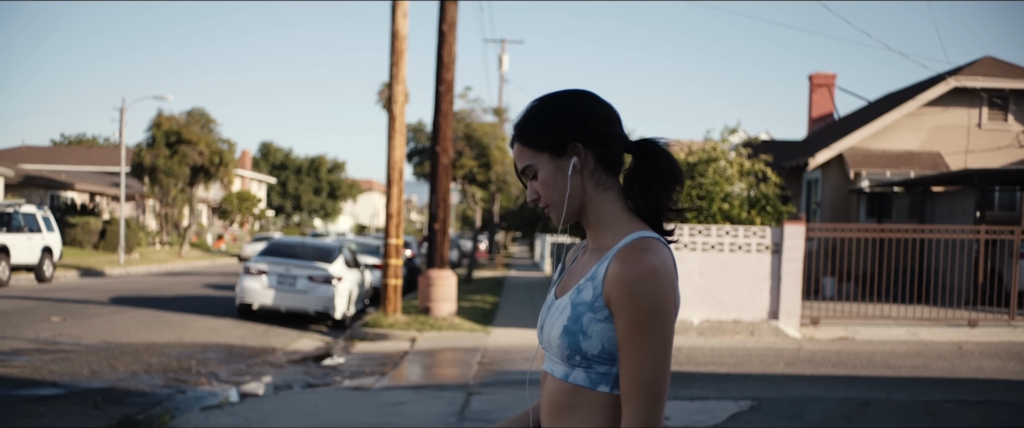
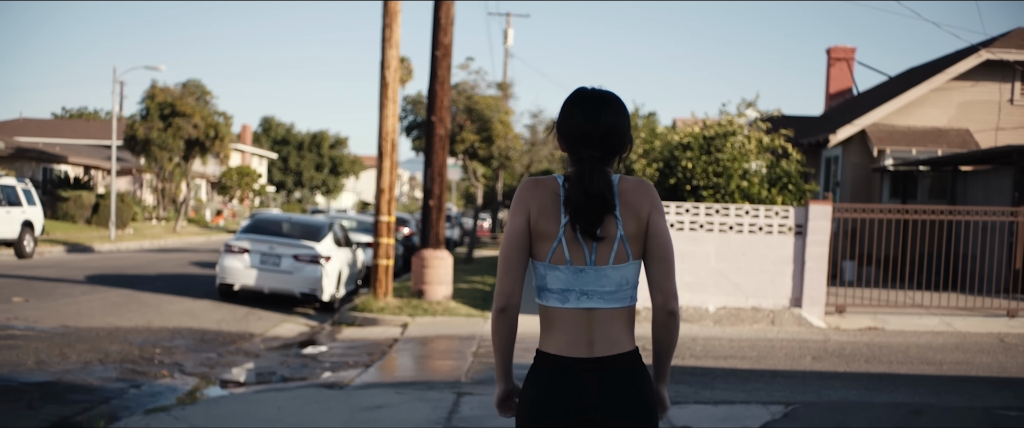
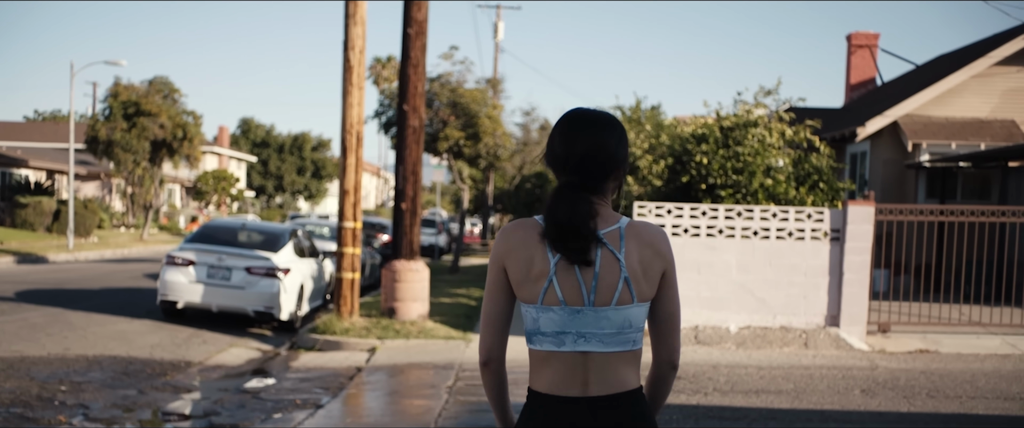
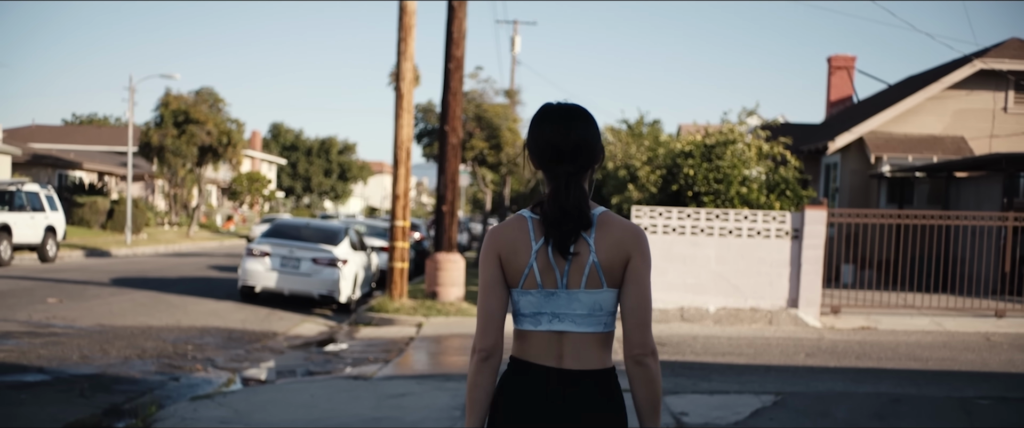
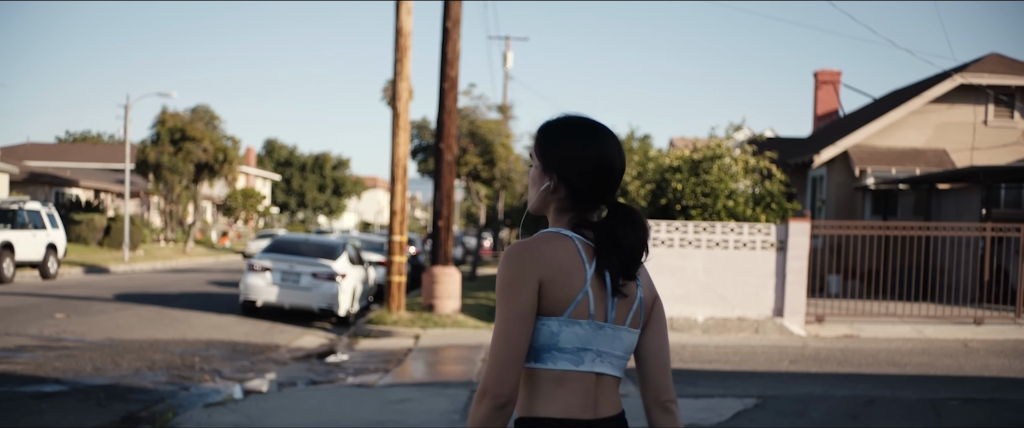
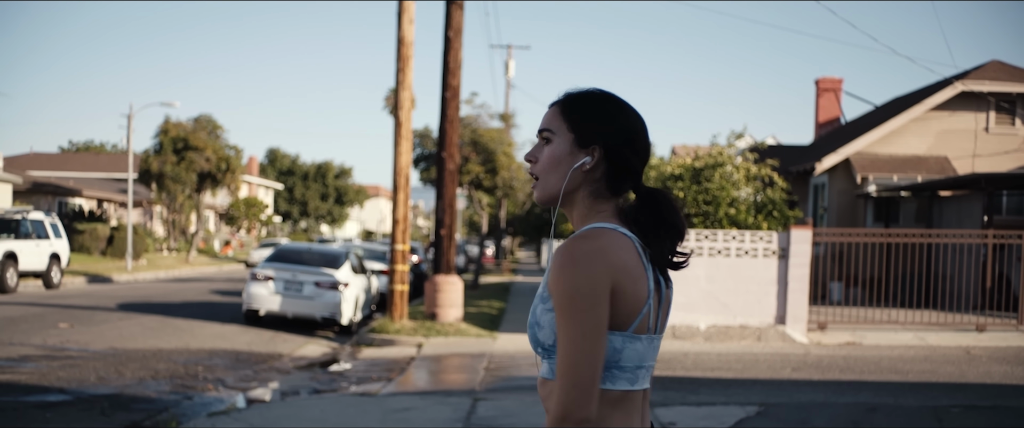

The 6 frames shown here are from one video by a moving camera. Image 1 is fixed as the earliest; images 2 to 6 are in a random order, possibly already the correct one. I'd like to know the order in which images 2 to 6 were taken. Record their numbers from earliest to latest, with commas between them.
6, 5, 4, 2, 3
